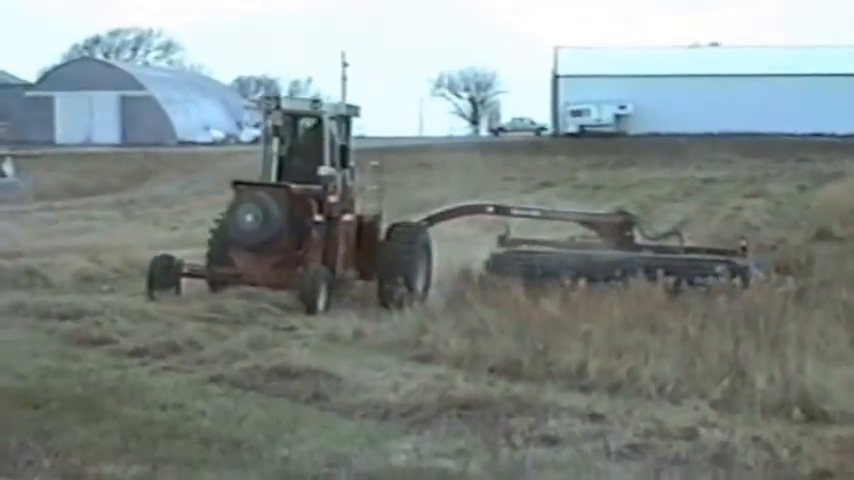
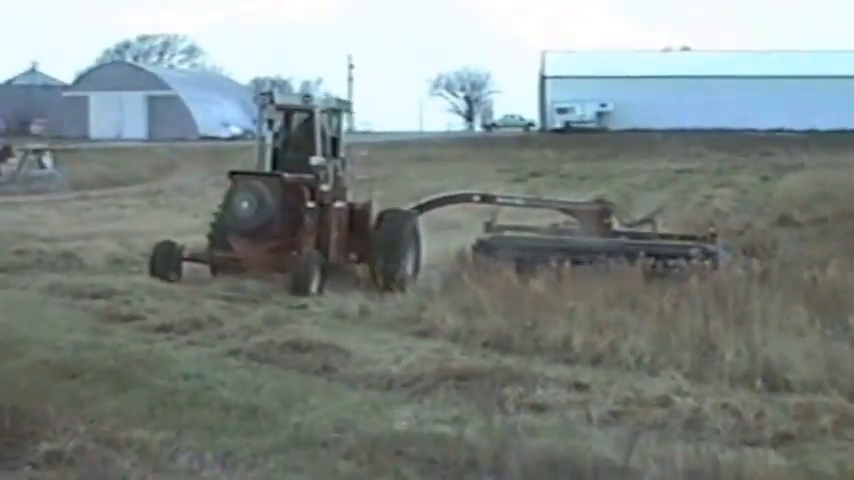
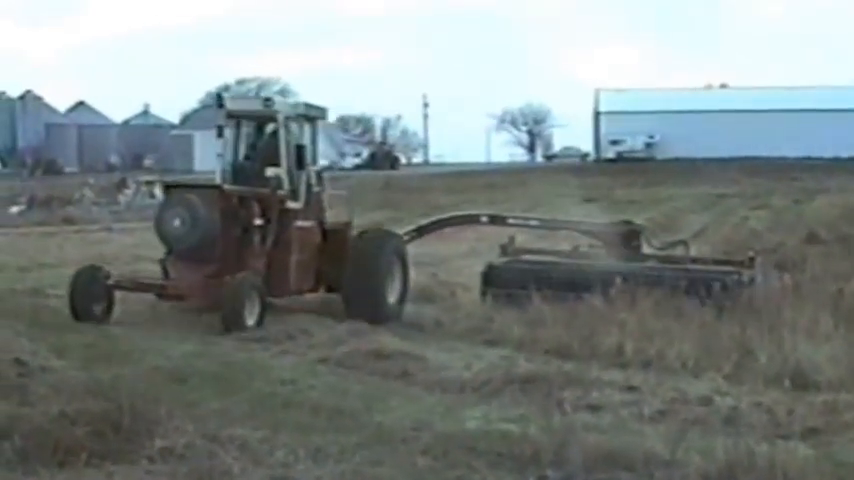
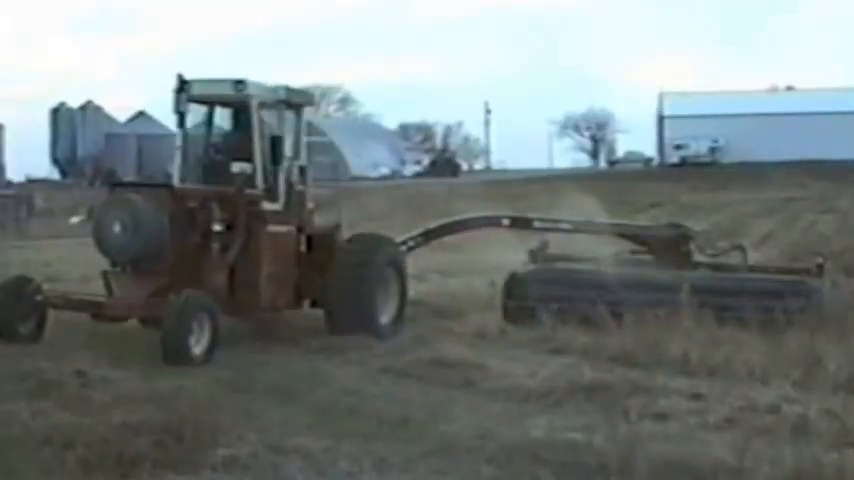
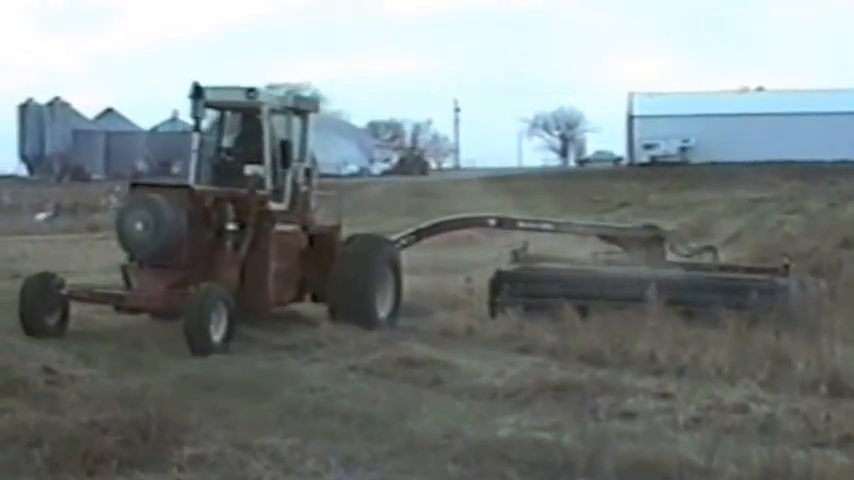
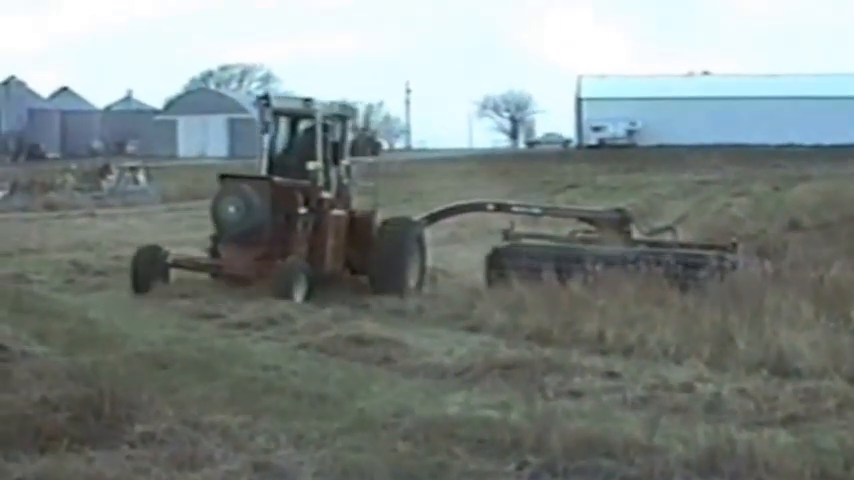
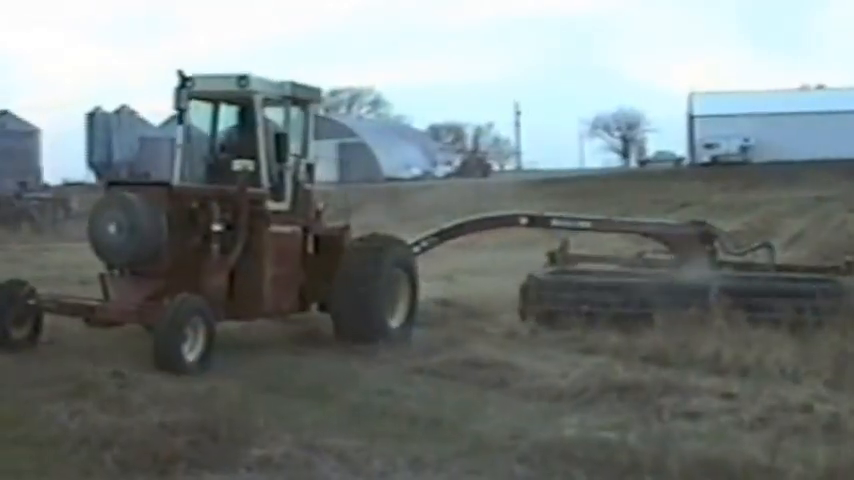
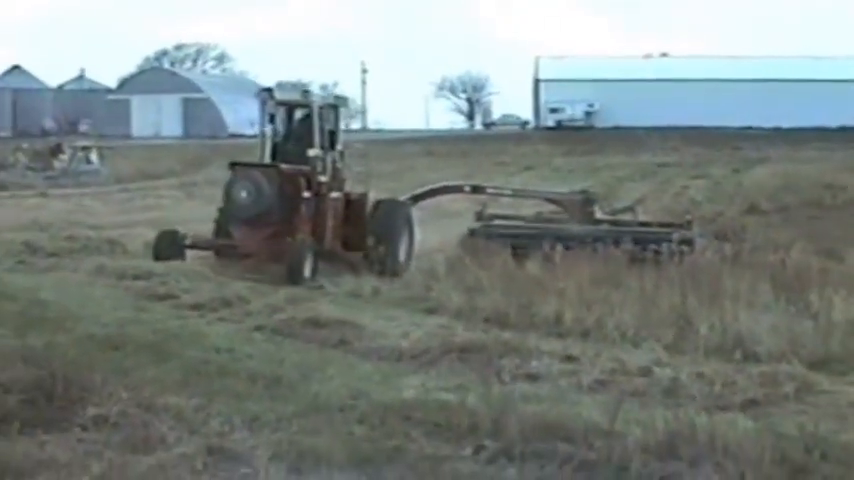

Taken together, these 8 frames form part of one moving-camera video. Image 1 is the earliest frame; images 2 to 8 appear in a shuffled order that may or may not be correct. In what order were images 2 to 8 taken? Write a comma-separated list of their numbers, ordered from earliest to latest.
2, 8, 6, 3, 5, 4, 7
